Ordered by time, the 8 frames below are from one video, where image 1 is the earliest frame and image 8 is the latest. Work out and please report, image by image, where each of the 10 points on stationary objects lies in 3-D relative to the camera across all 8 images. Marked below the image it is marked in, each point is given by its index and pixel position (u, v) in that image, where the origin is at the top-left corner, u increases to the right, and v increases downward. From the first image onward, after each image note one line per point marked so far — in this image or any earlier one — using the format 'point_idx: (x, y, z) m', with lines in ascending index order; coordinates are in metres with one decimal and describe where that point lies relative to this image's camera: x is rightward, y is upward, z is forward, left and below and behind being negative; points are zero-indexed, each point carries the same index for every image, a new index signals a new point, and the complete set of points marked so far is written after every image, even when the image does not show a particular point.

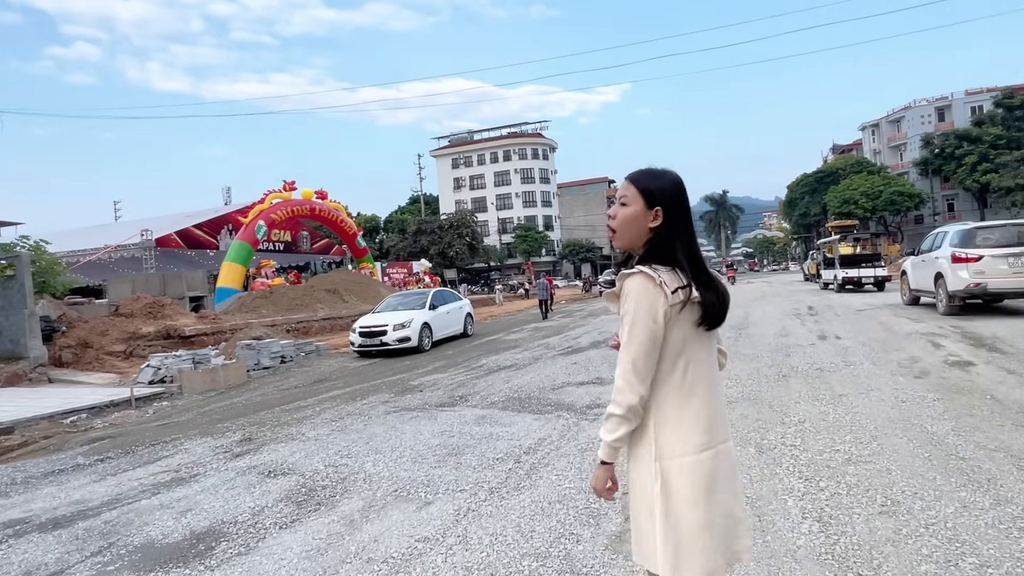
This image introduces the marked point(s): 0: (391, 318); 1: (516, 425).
0: (-3.0, -0.7, +15.1) m
1: (+0.1, -1.5, +6.9) m
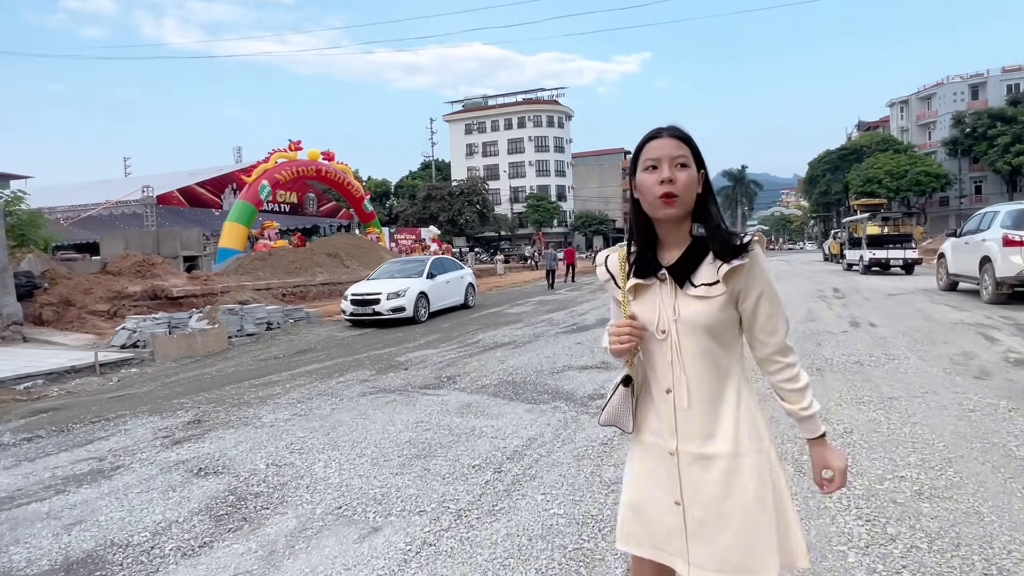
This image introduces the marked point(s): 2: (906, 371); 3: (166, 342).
0: (-2.9, 0.0, +14.2) m
1: (-0.1, -1.2, +5.9) m
2: (+4.3, -0.9, +6.7) m
3: (-6.2, -1.0, +11.1) m
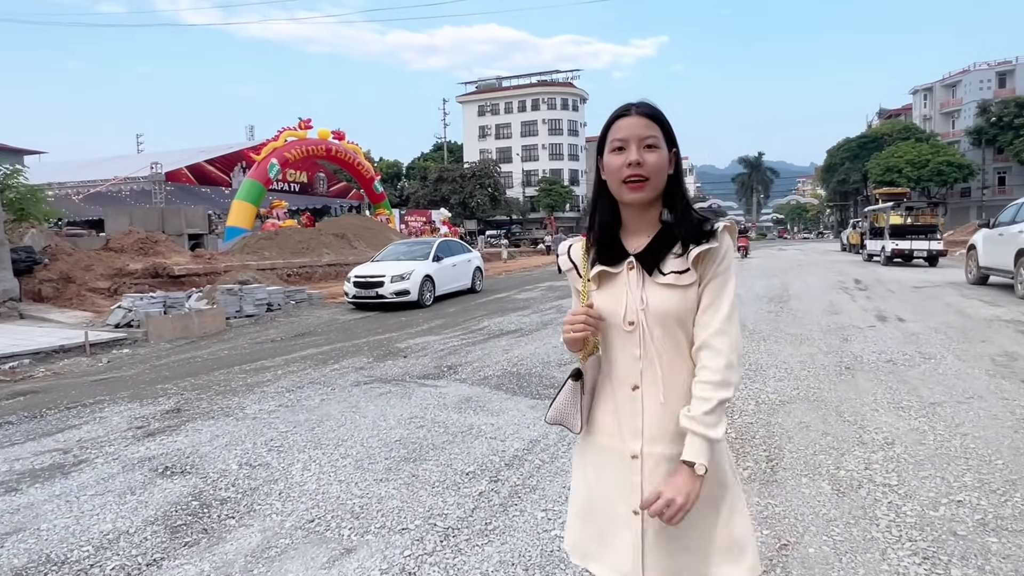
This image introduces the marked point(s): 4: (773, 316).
0: (-2.7, +0.4, +13.7) m
1: (0.0, -1.1, +5.4) m
2: (+4.3, -0.8, +6.1) m
3: (-6.1, -0.6, +10.7) m
4: (+4.3, -0.5, +10.1) m
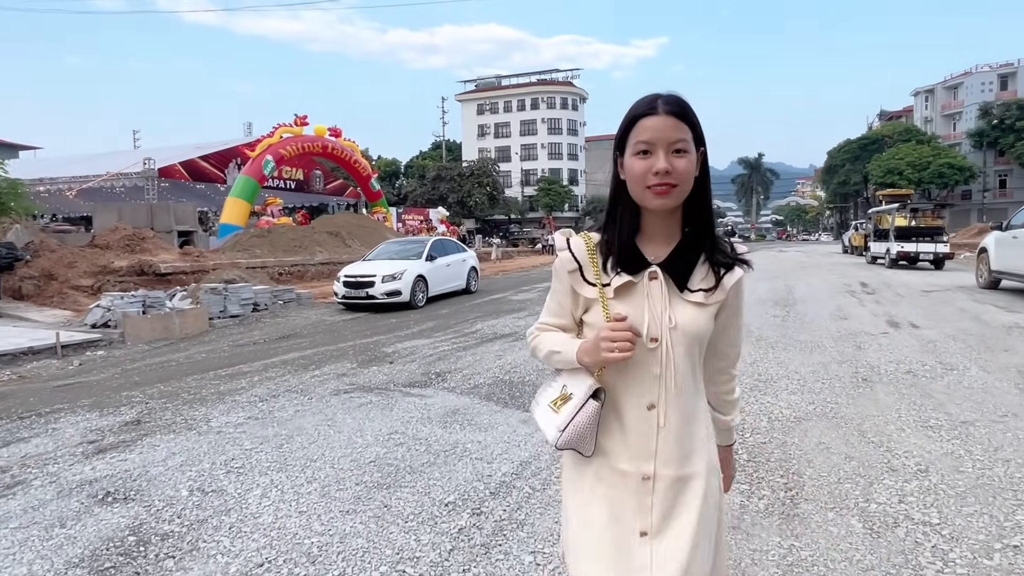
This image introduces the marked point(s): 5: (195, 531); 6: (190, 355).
0: (-2.8, +0.4, +13.2) m
1: (-0.1, -1.1, +5.0) m
2: (+4.2, -0.9, +5.7) m
3: (-6.2, -0.6, +10.3) m
4: (+4.2, -0.5, +9.6) m
5: (-1.6, -1.3, +3.2) m
6: (-4.7, -1.0, +9.0) m
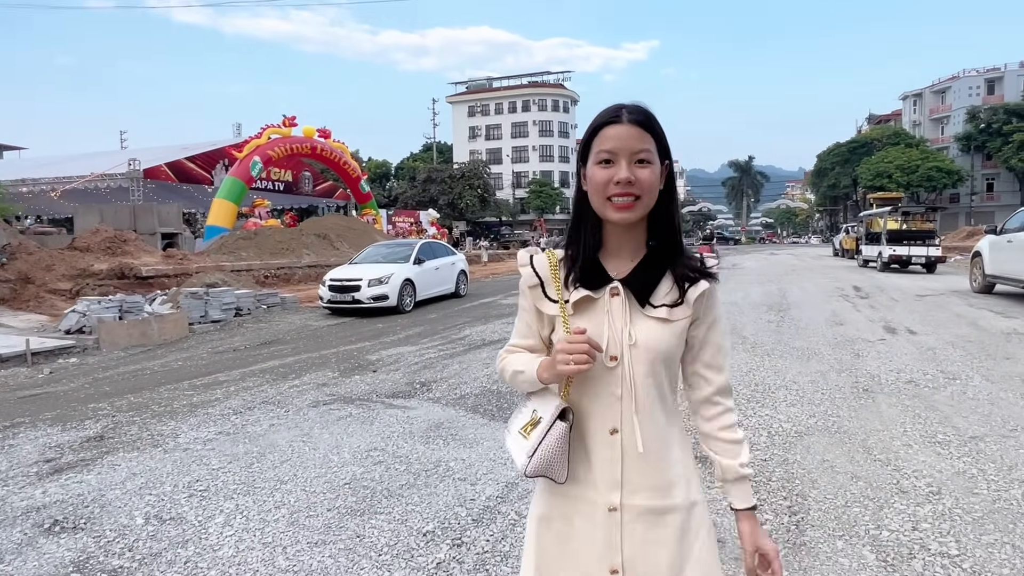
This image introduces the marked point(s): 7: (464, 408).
0: (-3.0, +0.4, +12.9) m
1: (-0.2, -1.2, +4.7) m
2: (+4.1, -1.0, +5.5) m
3: (-6.4, -0.6, +9.9) m
4: (+4.0, -0.6, +9.4) m
5: (-1.7, -1.3, +2.9) m
6: (-4.8, -1.0, +8.7) m
7: (-0.4, -1.1, +5.9) m
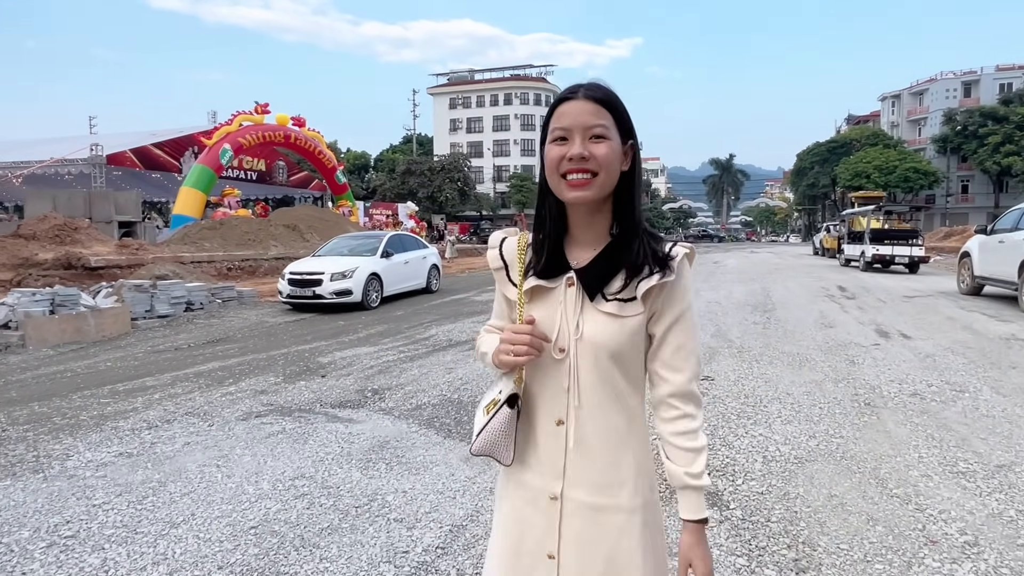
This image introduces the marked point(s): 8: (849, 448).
0: (-3.6, +0.5, +12.1) m
1: (-0.5, -1.2, +4.0) m
2: (+3.8, -1.0, +4.9) m
3: (-6.8, -0.5, +9.0) m
4: (+3.6, -0.6, +8.8) m
5: (-2.0, -1.3, +2.1) m
6: (-5.3, -0.9, +7.8) m
7: (-0.8, -1.1, +5.1) m
8: (+2.3, -1.1, +4.2) m
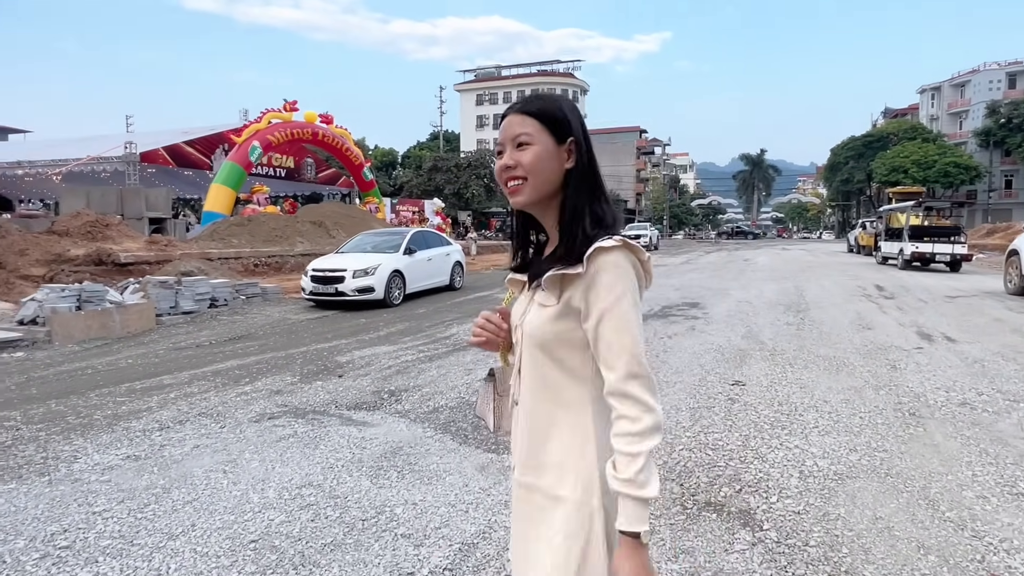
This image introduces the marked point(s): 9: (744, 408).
0: (-3.1, +0.5, +12.0) m
1: (-0.4, -1.2, +3.8) m
2: (+3.9, -1.0, +4.5) m
3: (-6.5, -0.5, +9.1) m
4: (+3.9, -0.6, +8.5) m
5: (-1.9, -1.3, +2.0) m
6: (-5.0, -0.9, +7.8) m
7: (-0.6, -1.1, +5.0) m
8: (+2.4, -1.1, +3.8) m
9: (+1.9, -1.0, +5.0) m
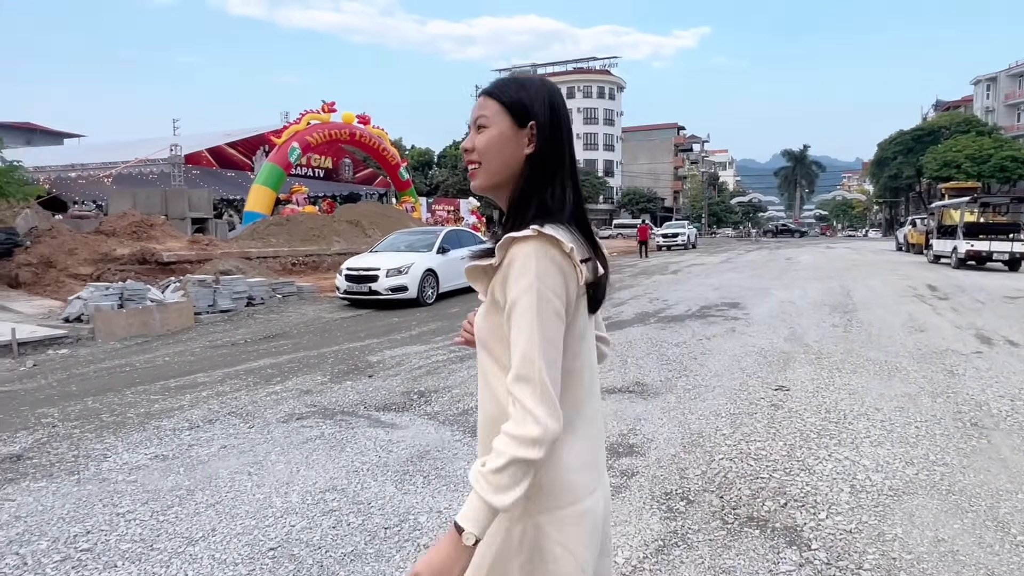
0: (-2.4, +0.5, +12.0) m
1: (-0.2, -1.2, +3.6) m
2: (+4.2, -1.0, +4.1) m
3: (-6.0, -0.4, +9.3) m
4: (+4.3, -0.6, +8.1) m
5: (-1.9, -1.3, +2.0) m
6: (-4.6, -0.9, +7.9) m
7: (-0.4, -1.1, +4.8) m
8: (+2.5, -1.1, +3.6) m
9: (+2.1, -1.0, +4.7) m
